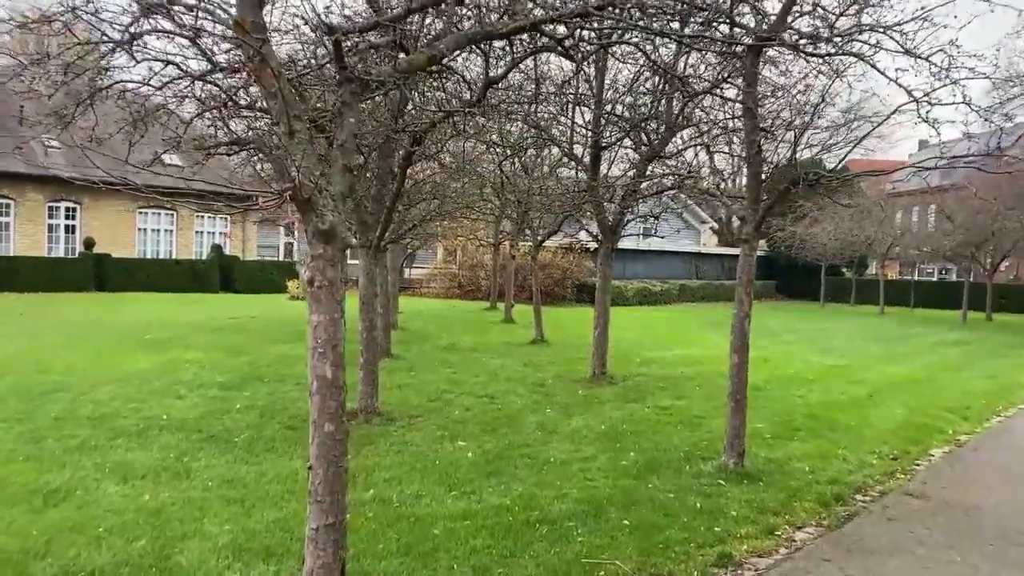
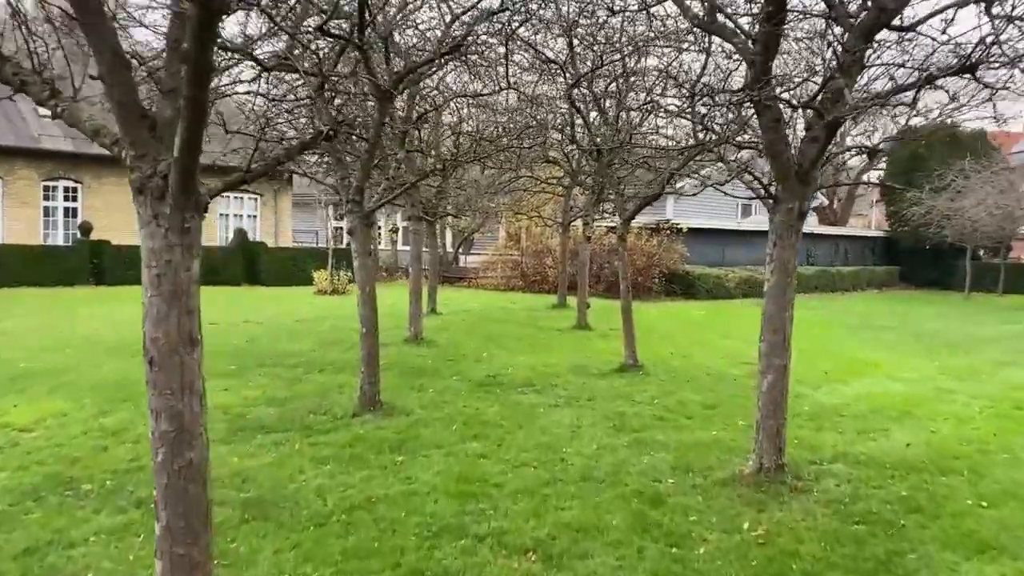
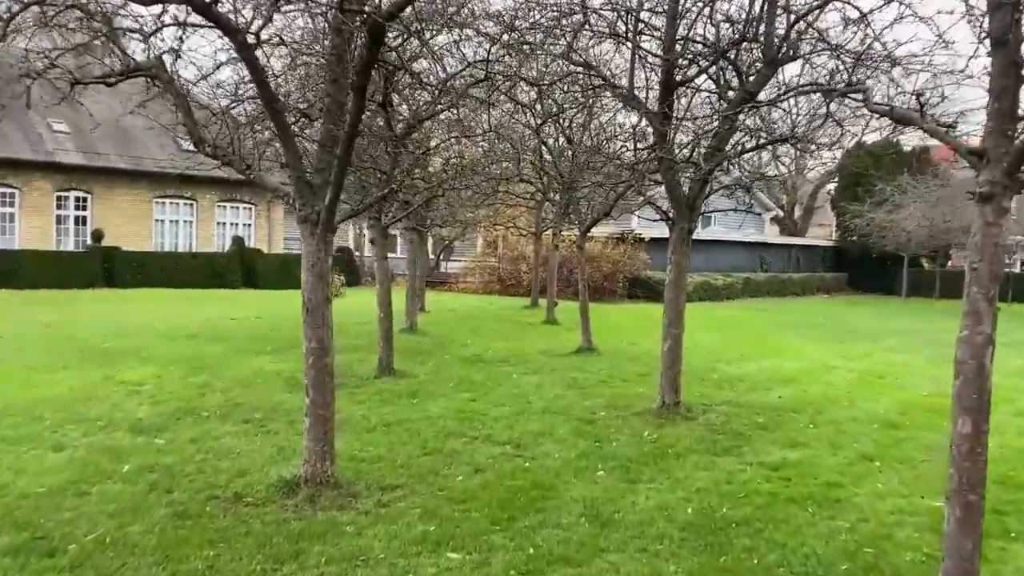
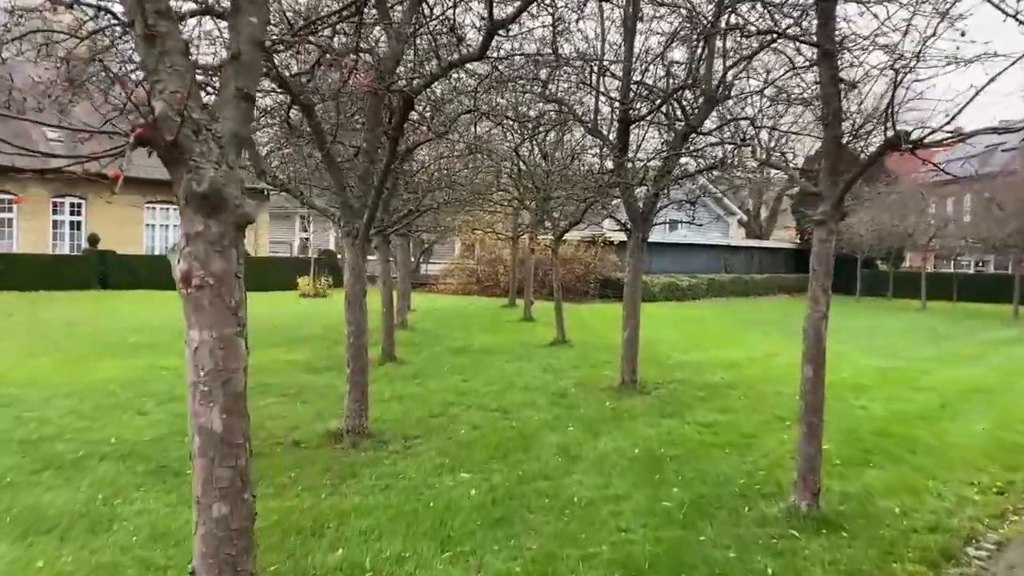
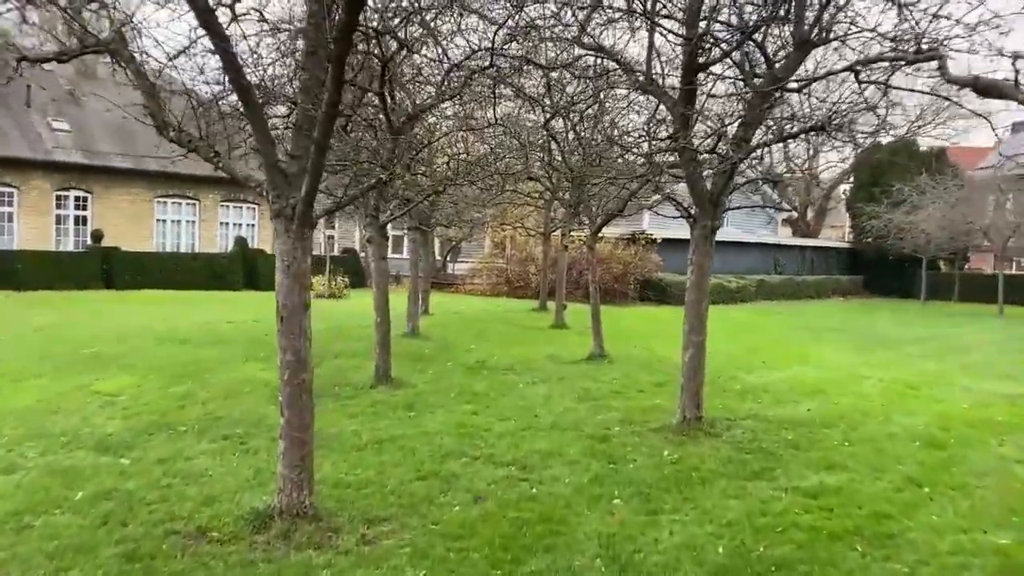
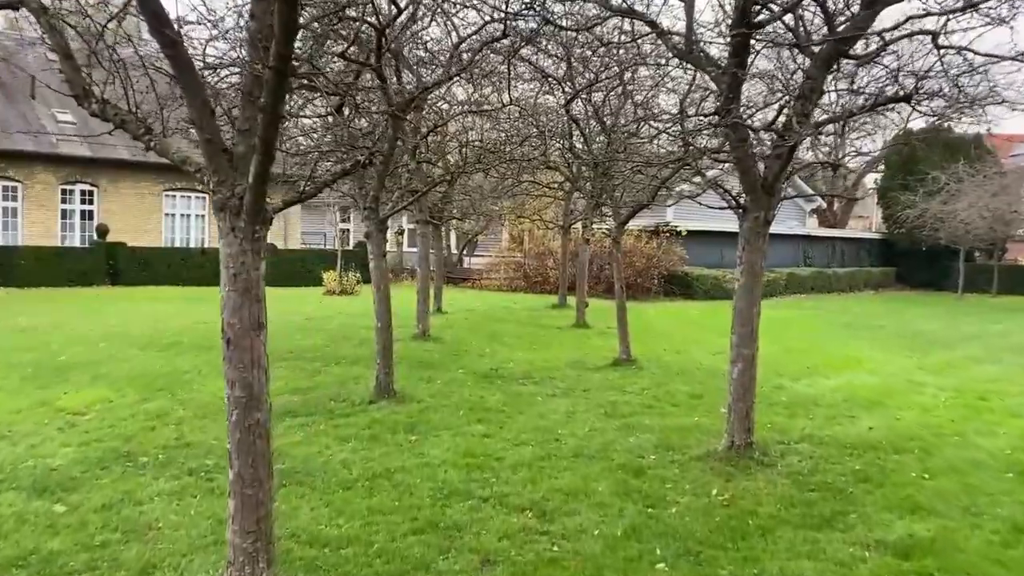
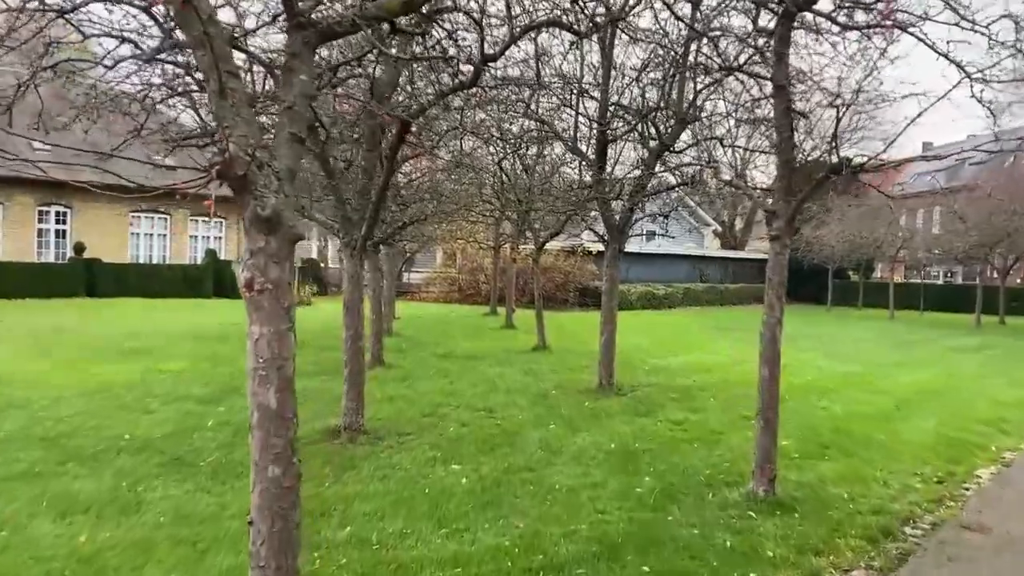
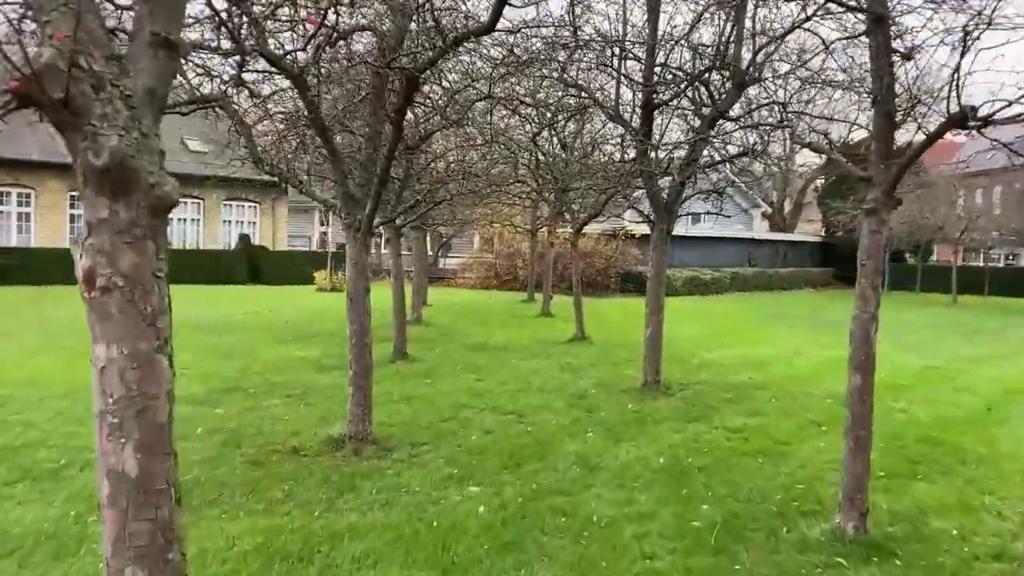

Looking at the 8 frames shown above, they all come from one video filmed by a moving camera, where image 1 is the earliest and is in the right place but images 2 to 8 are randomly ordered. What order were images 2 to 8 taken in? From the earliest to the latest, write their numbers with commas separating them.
7, 4, 8, 3, 5, 6, 2
